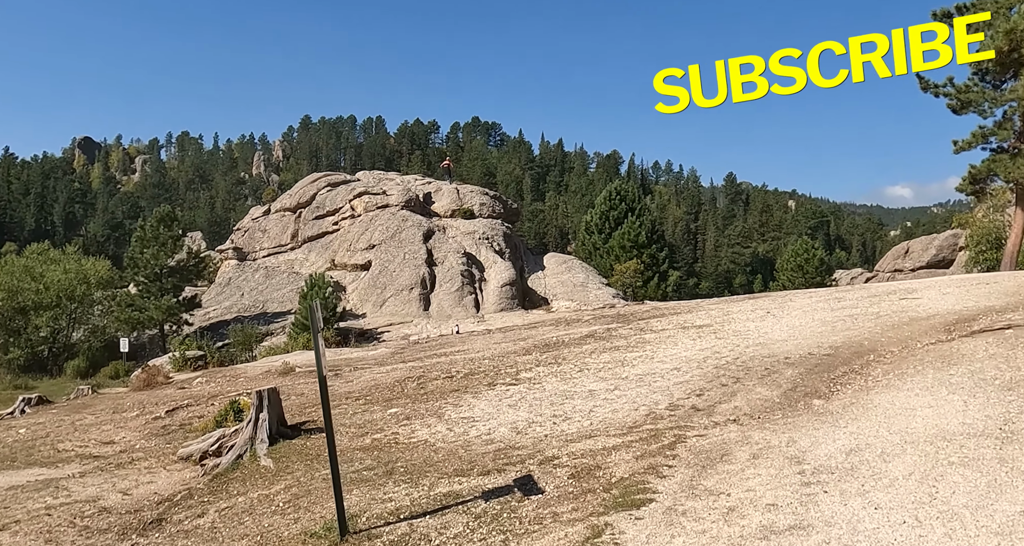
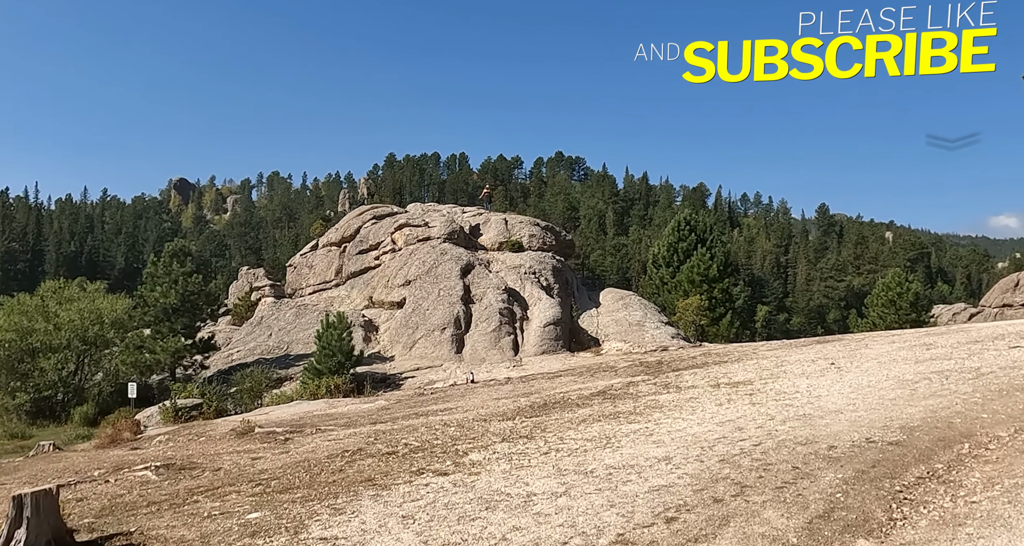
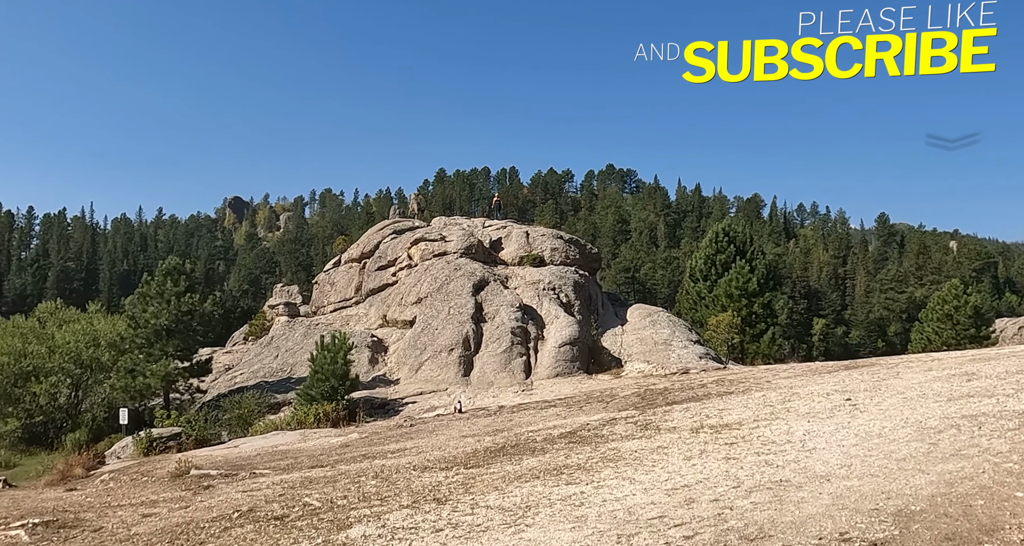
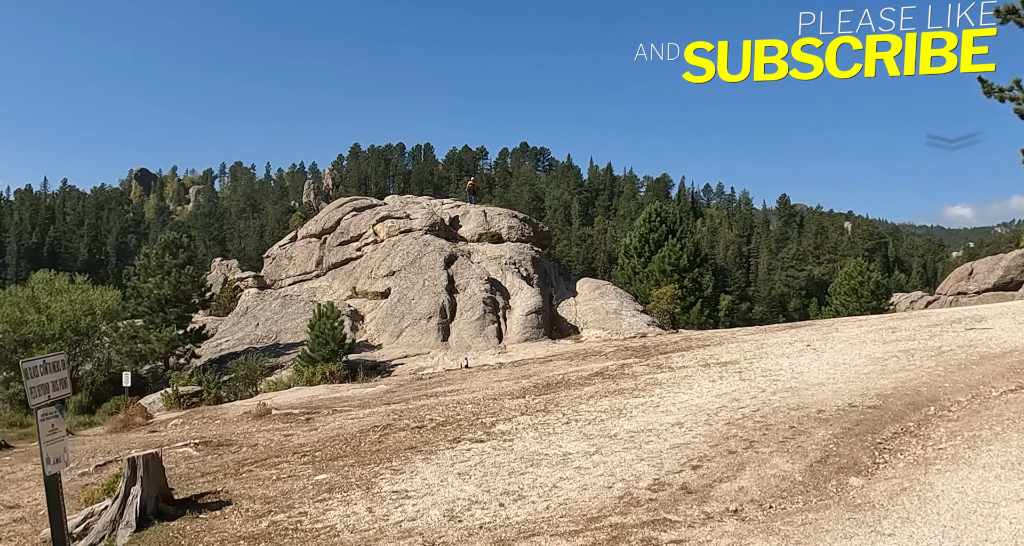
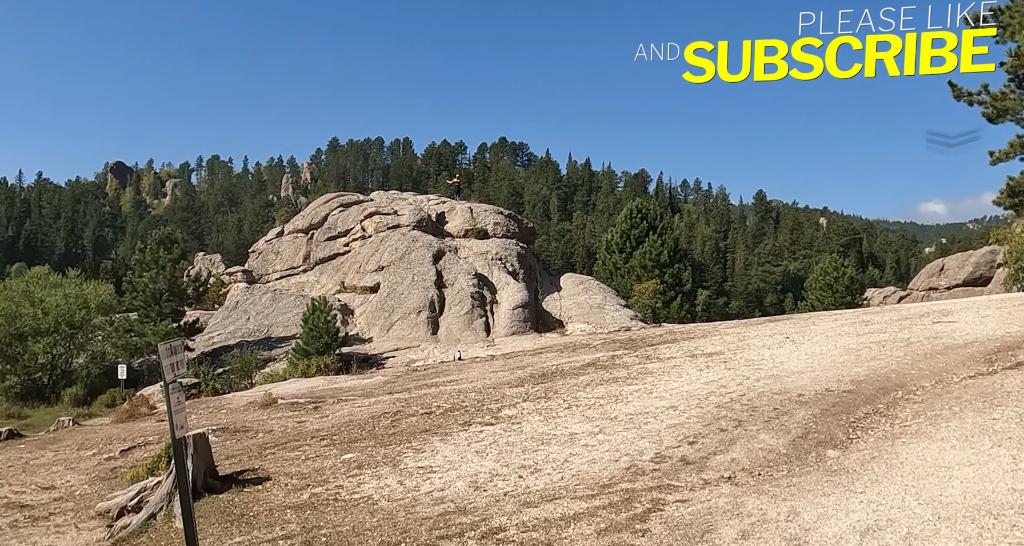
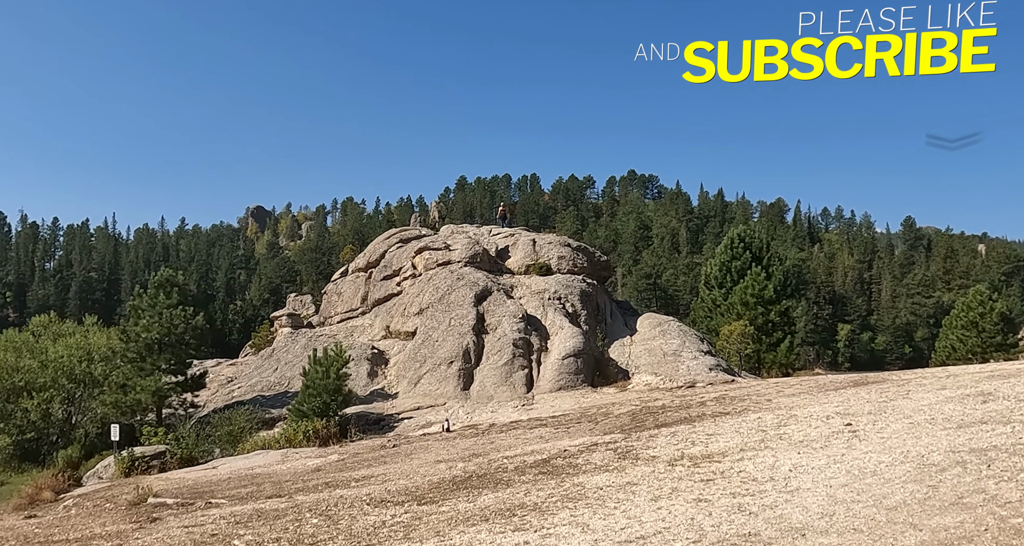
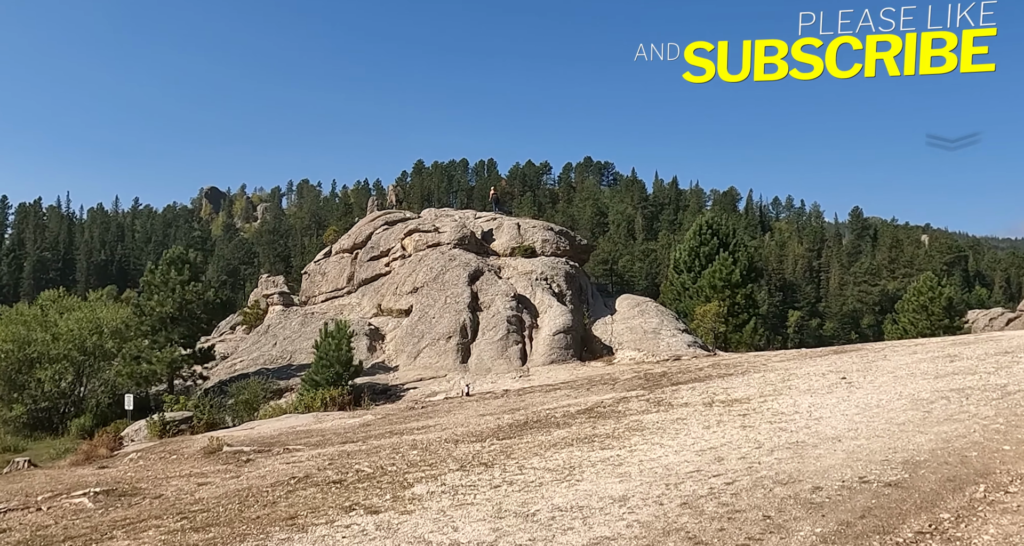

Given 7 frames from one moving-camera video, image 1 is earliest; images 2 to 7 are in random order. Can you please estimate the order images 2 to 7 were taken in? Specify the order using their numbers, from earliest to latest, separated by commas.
5, 4, 2, 7, 3, 6
